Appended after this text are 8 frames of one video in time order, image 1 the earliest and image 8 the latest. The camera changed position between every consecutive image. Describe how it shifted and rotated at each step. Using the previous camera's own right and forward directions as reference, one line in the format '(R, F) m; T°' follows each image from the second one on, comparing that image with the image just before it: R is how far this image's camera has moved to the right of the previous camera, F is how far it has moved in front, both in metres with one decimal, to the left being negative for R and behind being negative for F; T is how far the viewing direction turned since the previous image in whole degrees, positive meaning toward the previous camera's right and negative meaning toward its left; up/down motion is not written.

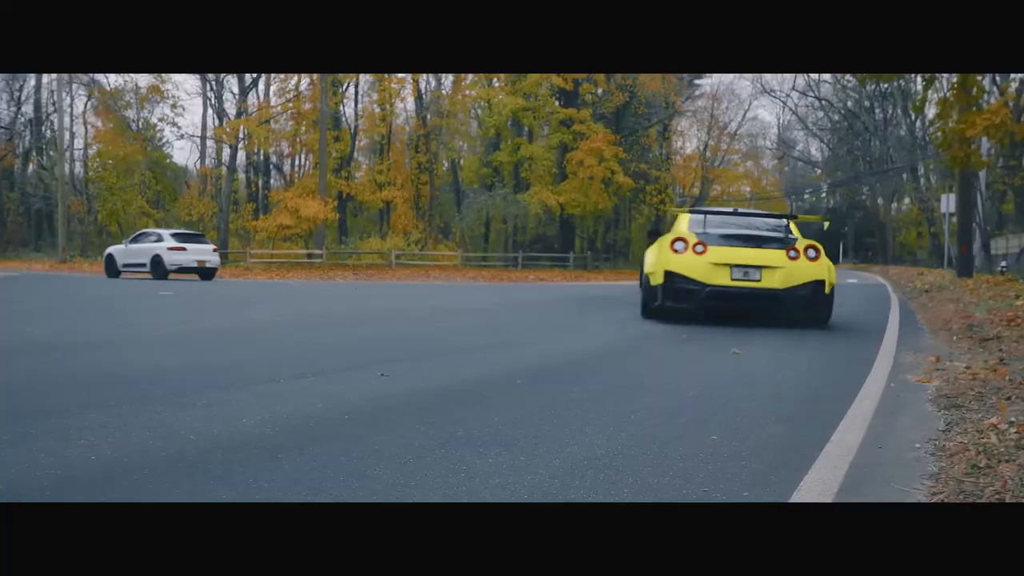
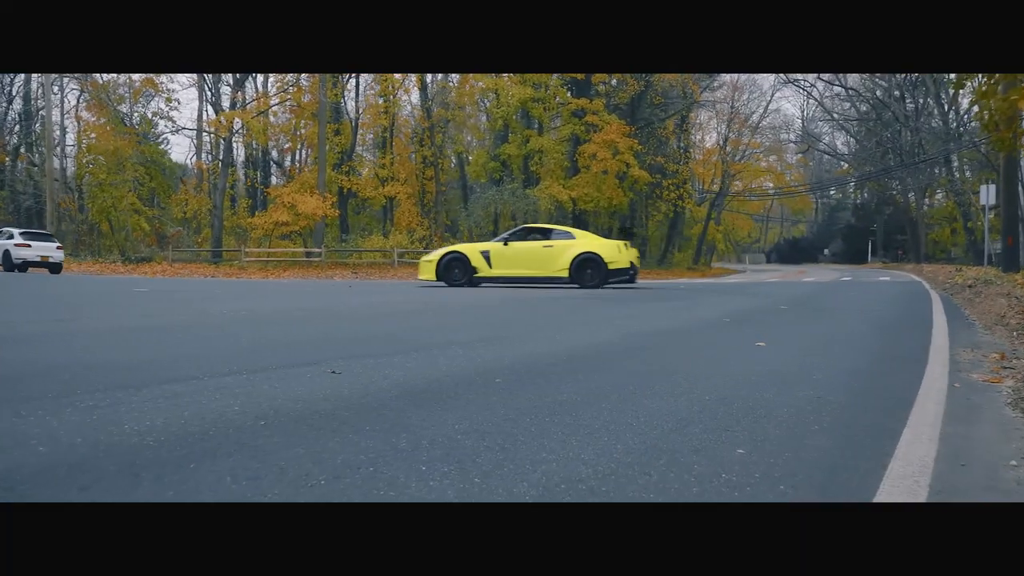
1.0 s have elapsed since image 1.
(+0.3, +1.3) m; -1°
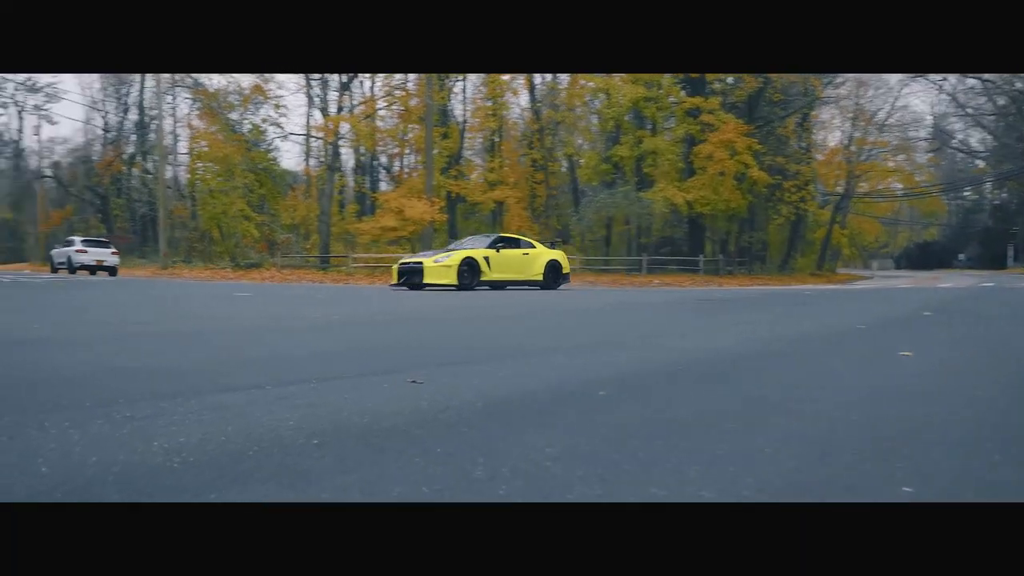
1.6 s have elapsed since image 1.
(-0.4, +0.9) m; -6°
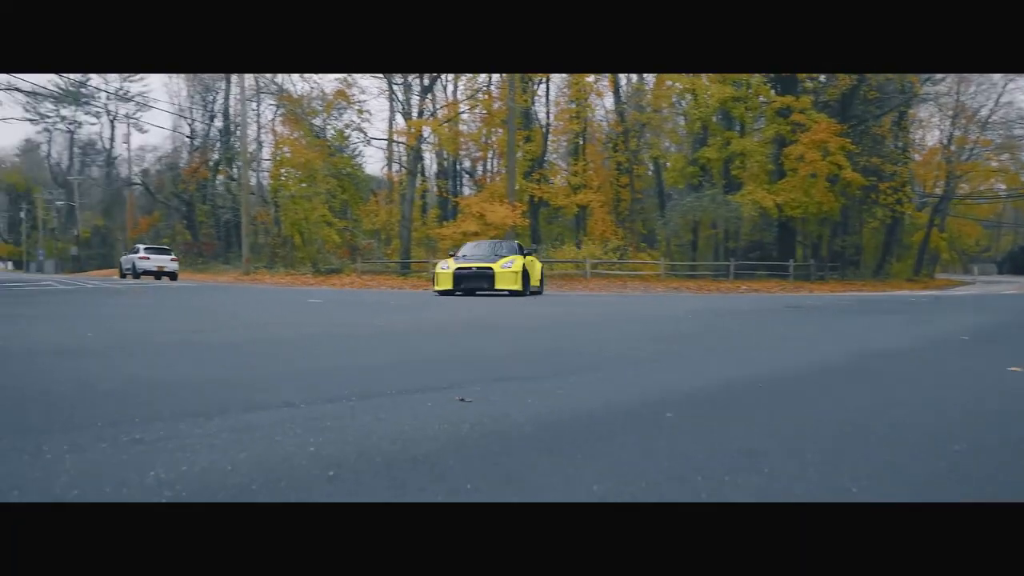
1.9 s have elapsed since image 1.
(-0.2, +0.5) m; -5°
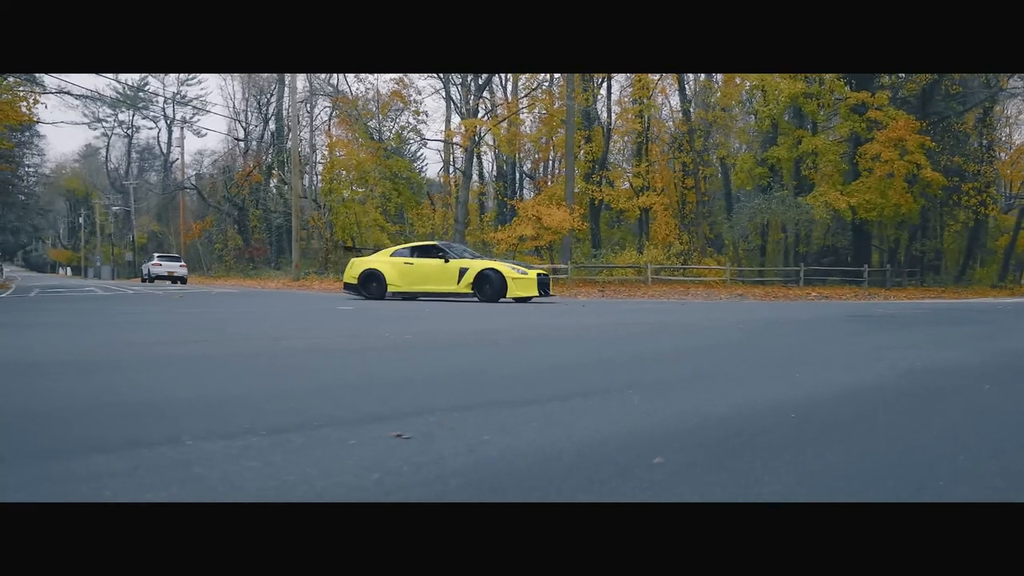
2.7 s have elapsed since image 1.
(0.0, +0.9) m; -4°
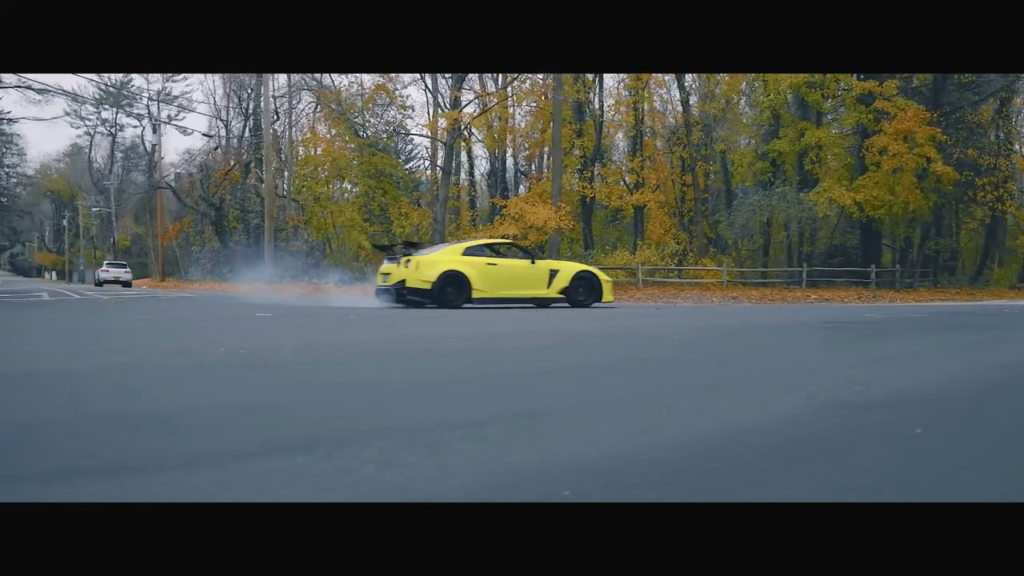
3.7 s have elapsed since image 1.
(+1.0, +1.1) m; -2°
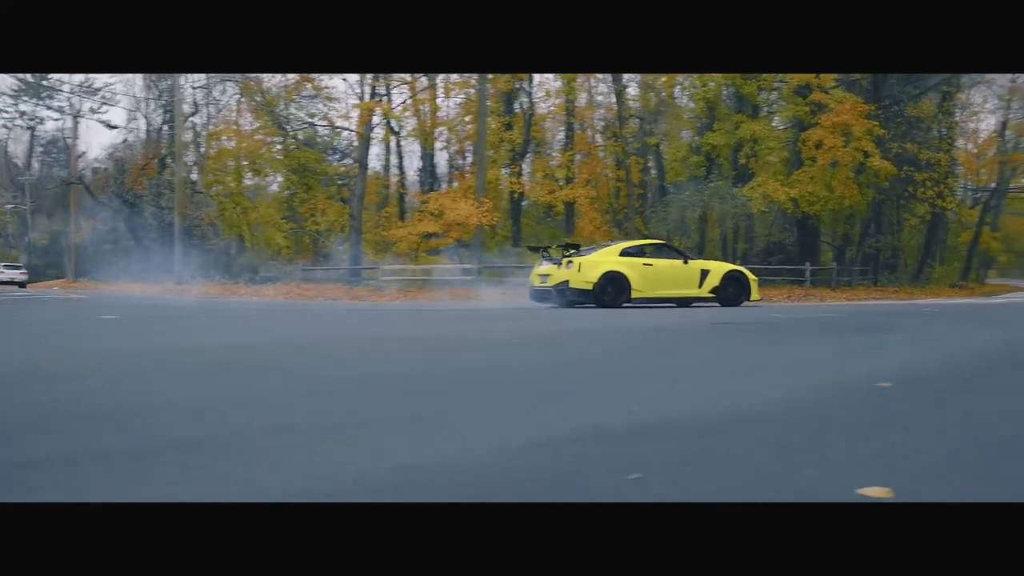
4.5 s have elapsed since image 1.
(+1.3, +0.8) m; +1°
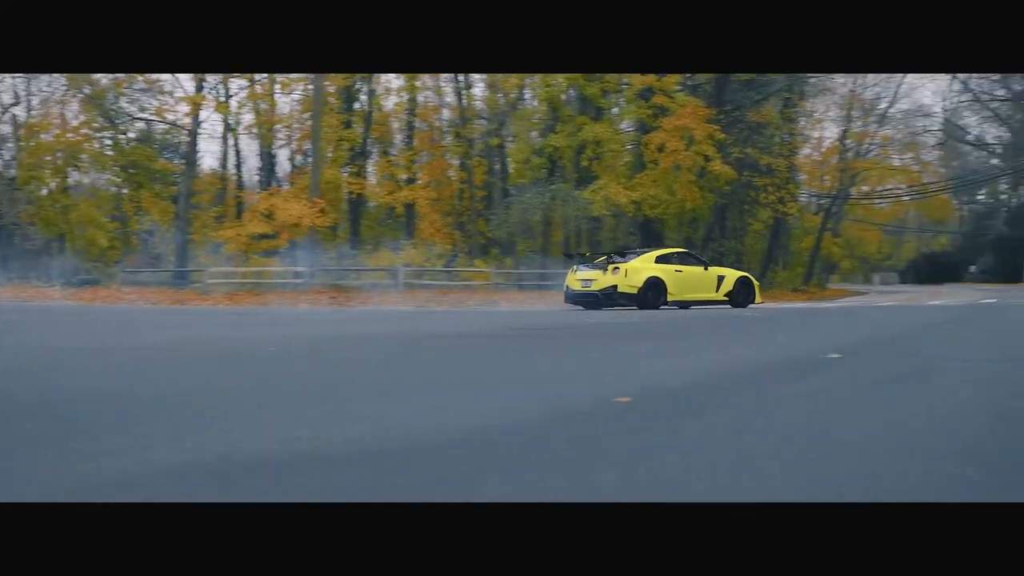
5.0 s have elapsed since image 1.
(+1.9, +0.5) m; +5°
